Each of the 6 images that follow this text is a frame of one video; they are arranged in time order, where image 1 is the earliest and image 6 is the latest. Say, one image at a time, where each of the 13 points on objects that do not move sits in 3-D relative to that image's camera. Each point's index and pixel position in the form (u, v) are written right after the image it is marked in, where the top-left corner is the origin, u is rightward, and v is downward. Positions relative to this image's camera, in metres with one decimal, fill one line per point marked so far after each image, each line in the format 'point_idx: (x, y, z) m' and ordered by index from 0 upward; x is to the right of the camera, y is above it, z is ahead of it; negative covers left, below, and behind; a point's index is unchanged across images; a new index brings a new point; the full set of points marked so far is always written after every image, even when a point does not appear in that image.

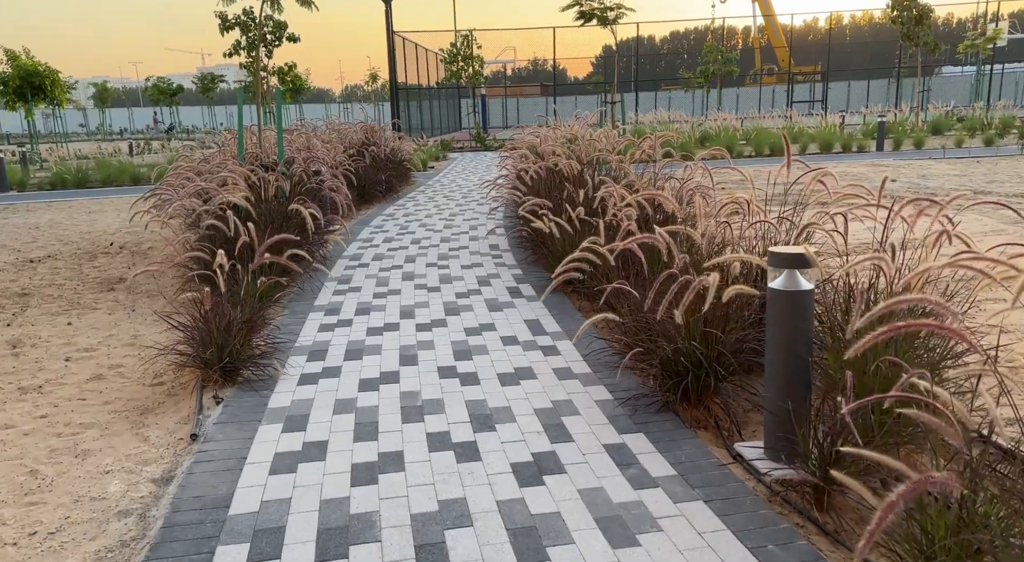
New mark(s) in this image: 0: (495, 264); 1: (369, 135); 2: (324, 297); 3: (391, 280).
0: (-0.2, +0.1, +6.2) m
1: (-2.2, +2.2, +11.2) m
2: (-1.3, -0.1, +5.1) m
3: (-0.9, 0.0, +5.7) m
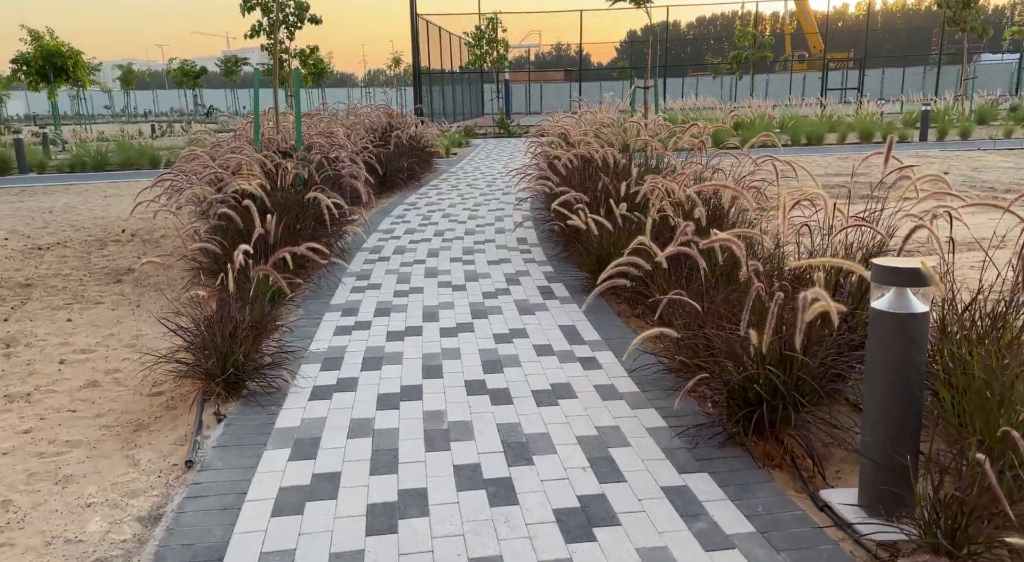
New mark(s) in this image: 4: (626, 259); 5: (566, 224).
0: (+0.1, +0.2, +5.8) m
1: (-1.8, +2.4, +10.8) m
2: (-1.1, -0.1, +4.8) m
3: (-0.7, 0.0, +5.3) m
4: (+0.5, +0.1, +3.2) m
5: (+0.4, +0.4, +5.7) m
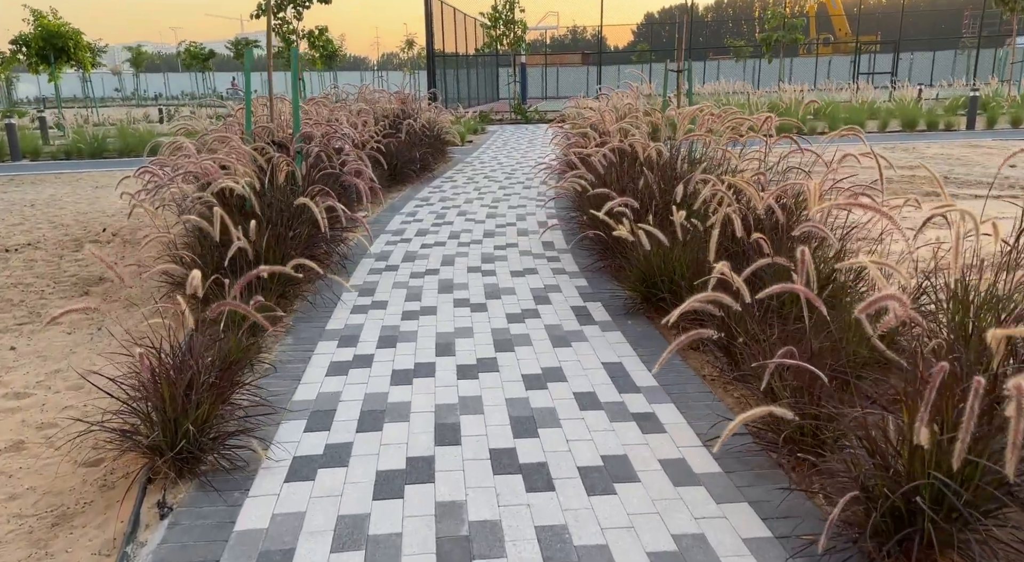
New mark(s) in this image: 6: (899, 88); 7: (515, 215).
0: (+0.3, +0.1, +5.0) m
1: (-1.5, +2.4, +10.0) m
2: (-0.9, -0.2, +4.0) m
3: (-0.5, -0.1, +4.6) m
4: (+0.6, -0.1, +2.4) m
5: (+0.6, +0.3, +4.9) m
6: (+10.1, +5.0, +19.0) m
7: (0.0, +0.6, +7.1) m
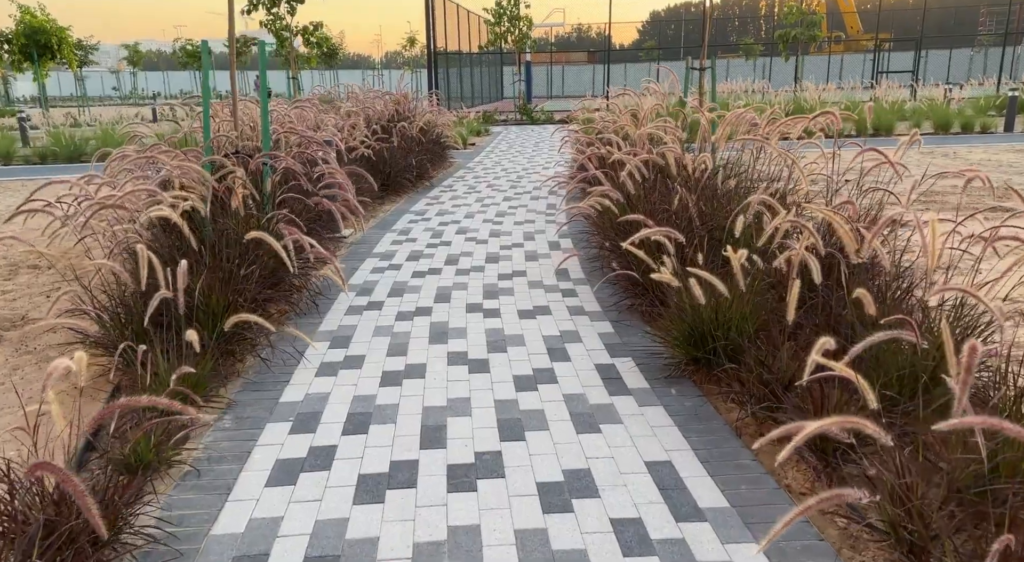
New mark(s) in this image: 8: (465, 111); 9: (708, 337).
0: (+0.3, -0.2, +4.1) m
1: (-1.4, +2.2, +9.1) m
2: (-0.9, -0.4, +3.1) m
3: (-0.5, -0.3, +3.7) m
4: (+0.7, -0.3, +1.4) m
5: (+0.7, +0.1, +4.0) m
6: (+10.2, +4.8, +18.1) m
7: (+0.1, +0.4, +6.2) m
8: (-1.0, +3.6, +15.7) m
9: (+0.8, -0.2, +3.0) m
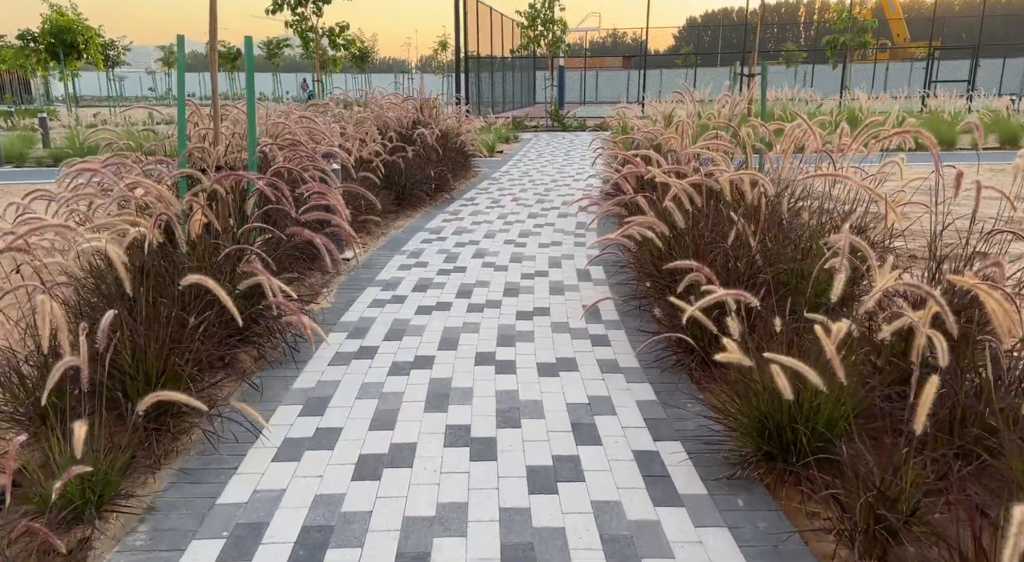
0: (+0.4, -0.4, +3.4) m
1: (-1.1, +1.9, +8.4) m
2: (-0.9, -0.6, +2.4) m
3: (-0.4, -0.5, +2.9) m
4: (+0.7, -0.5, +0.7) m
5: (+0.8, -0.1, +3.3) m
6: (+10.9, +4.2, +16.9) m
7: (+0.3, +0.2, +5.5) m
8: (-0.4, +3.3, +15.0) m
9: (+0.9, -0.5, +2.3) m
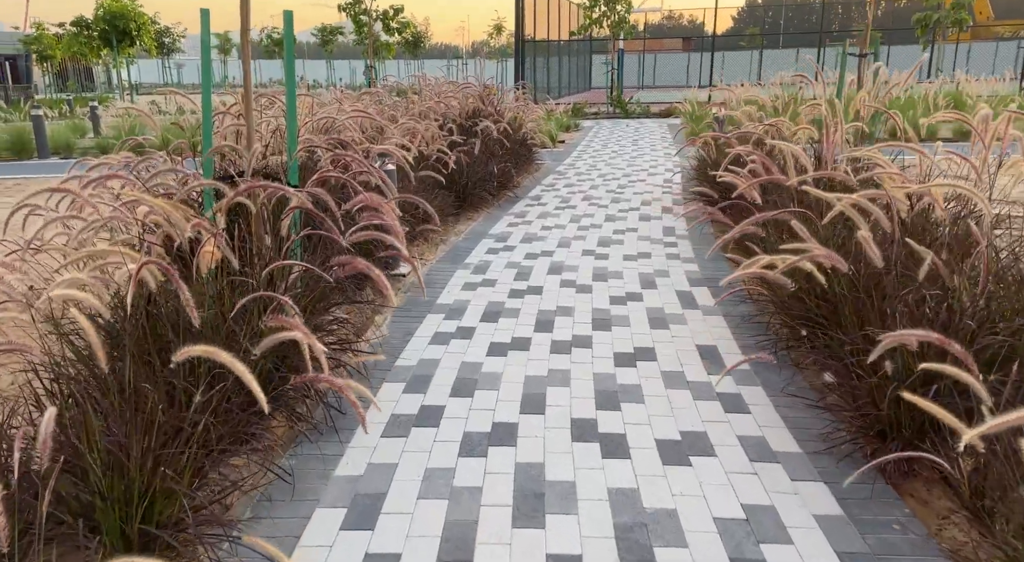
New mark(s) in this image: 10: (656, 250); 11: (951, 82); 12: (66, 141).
0: (+0.8, -0.6, +2.5) m
1: (-0.3, +1.9, +7.6) m
2: (-0.5, -0.8, +1.6) m
3: (-0.1, -0.7, +2.1) m
4: (+0.9, -0.8, -0.2) m
5: (+1.1, -0.3, +2.3) m
6: (+12.2, +4.2, +15.2) m
7: (+0.8, 0.0, +4.5) m
8: (+0.8, +3.4, +14.0) m
9: (+1.2, -0.7, +1.3) m
10: (+1.0, +0.2, +5.2) m
11: (+7.9, +3.5, +13.1) m
12: (-7.1, +2.2, +11.8) m
